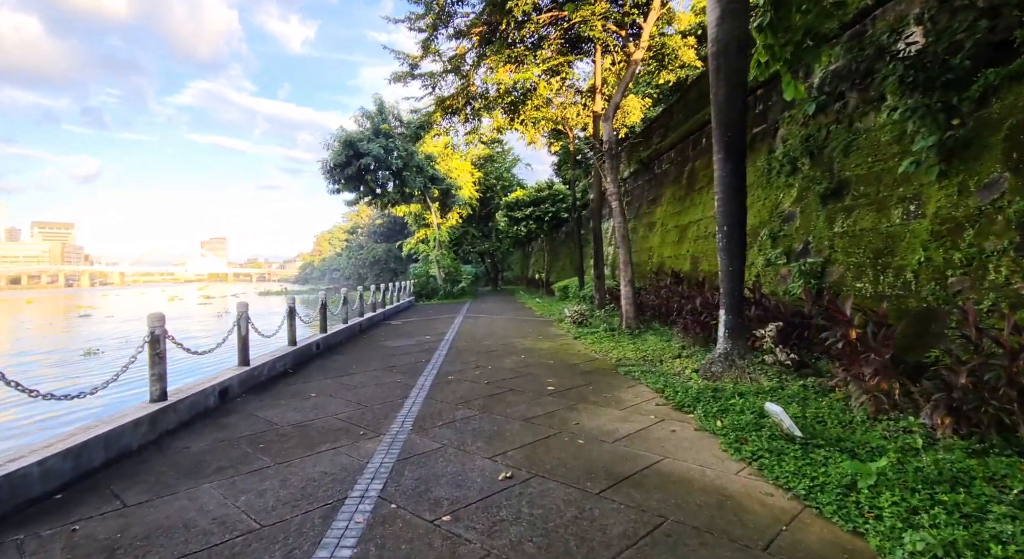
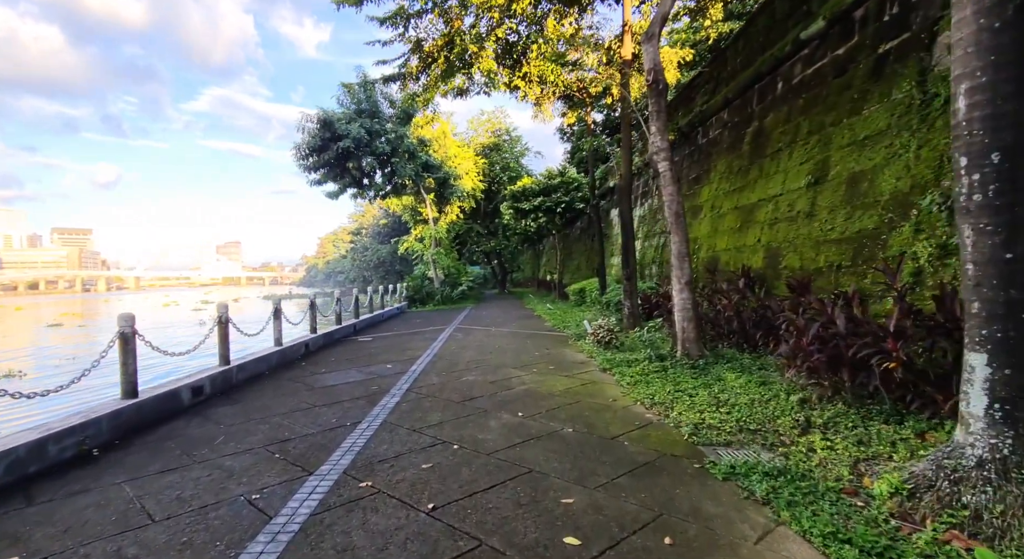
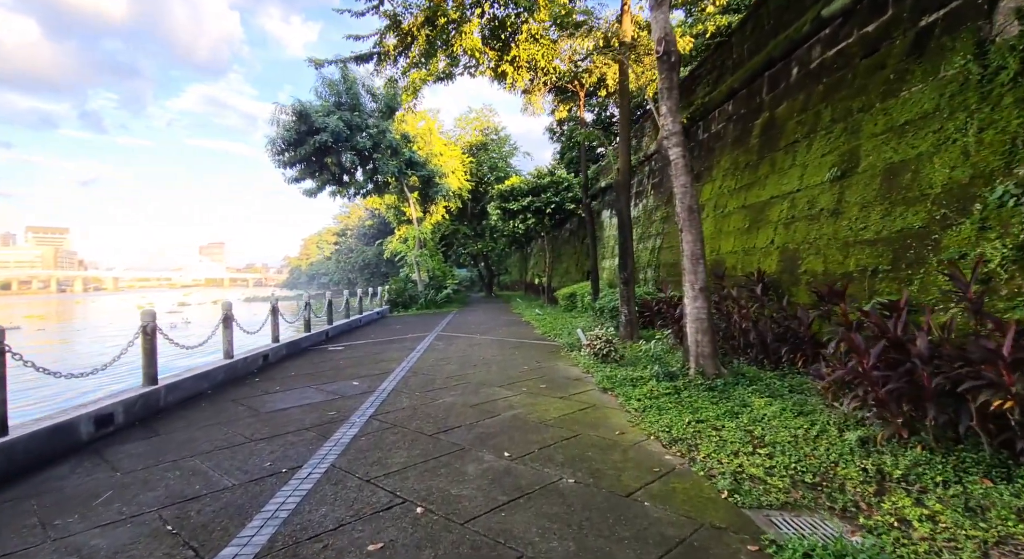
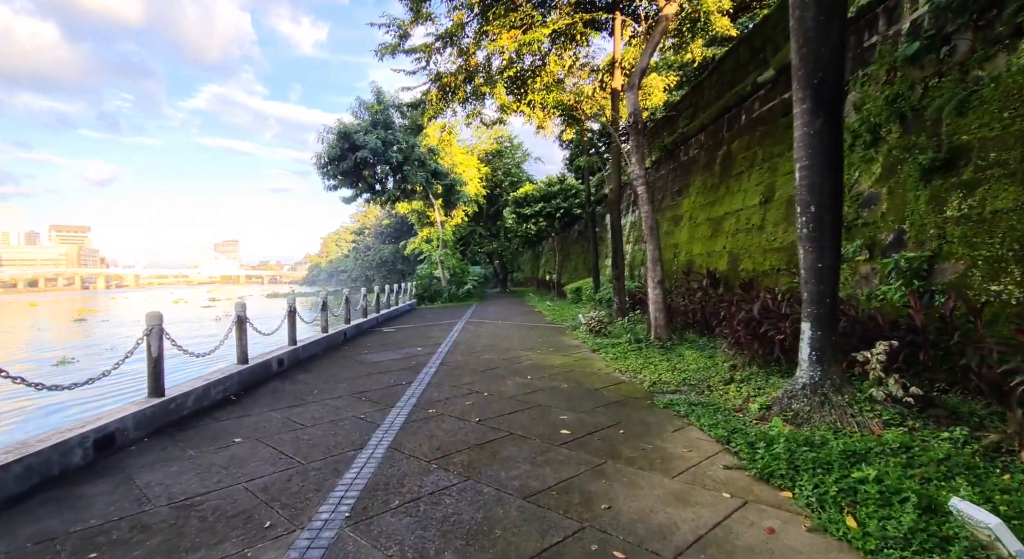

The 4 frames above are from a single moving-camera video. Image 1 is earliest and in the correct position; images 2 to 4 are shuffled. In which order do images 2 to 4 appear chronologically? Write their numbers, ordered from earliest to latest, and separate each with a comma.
4, 2, 3
